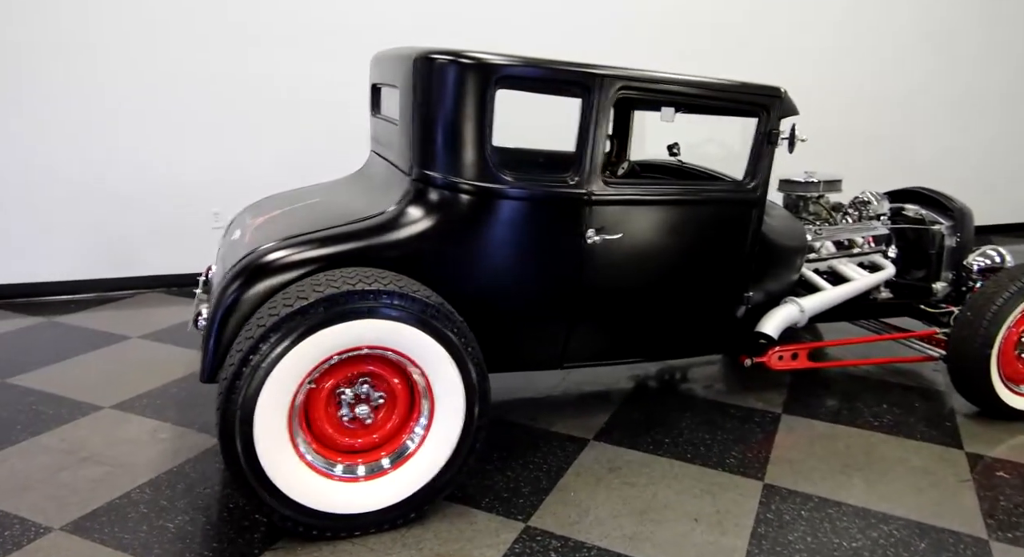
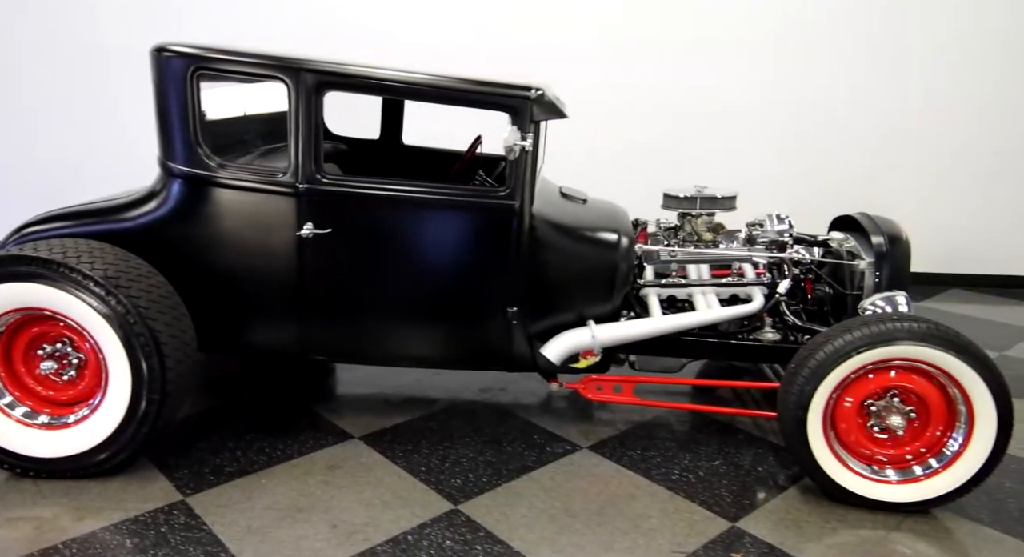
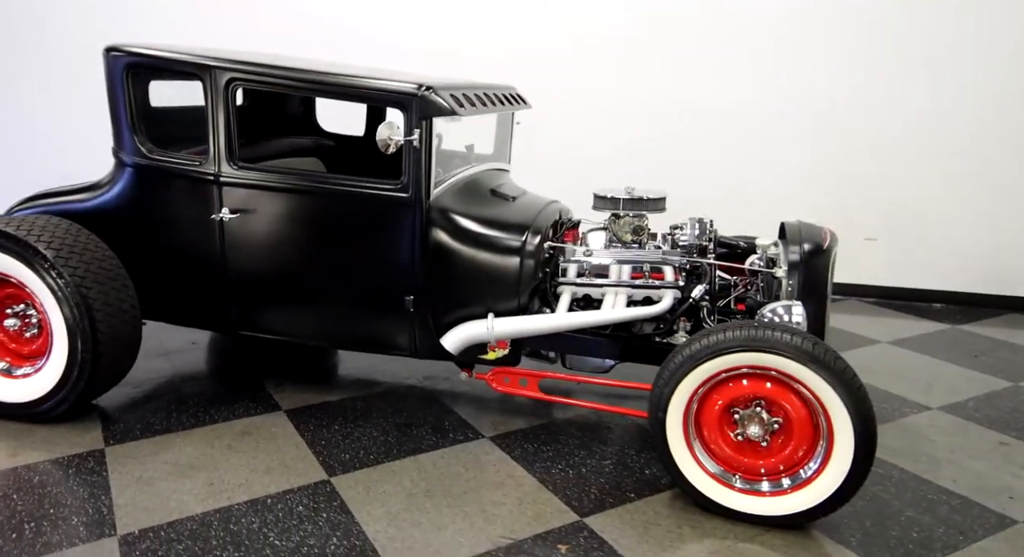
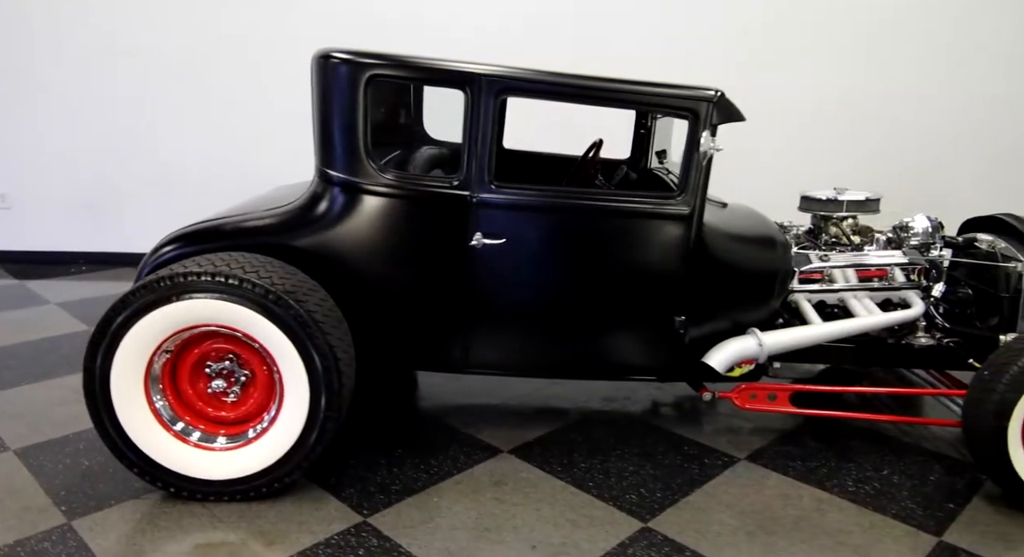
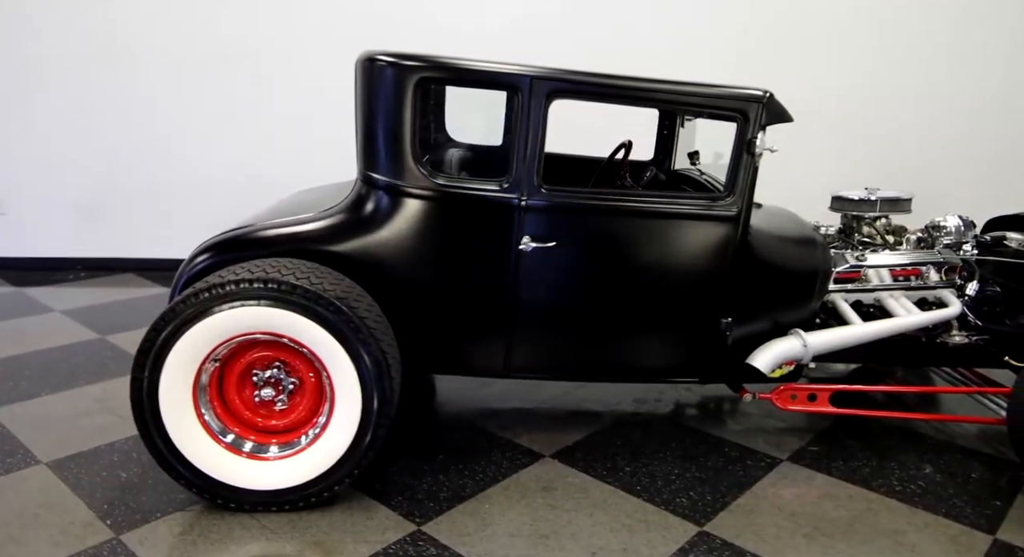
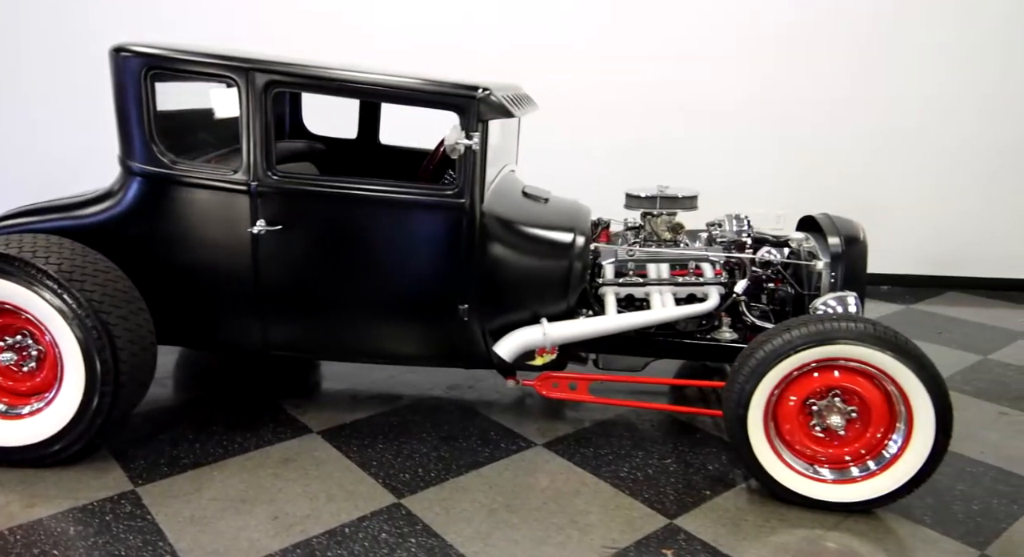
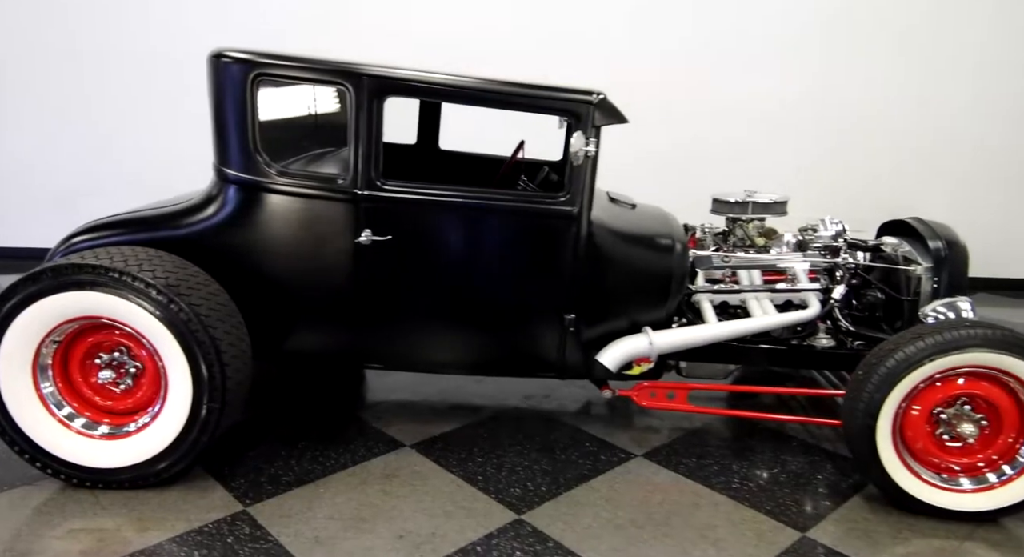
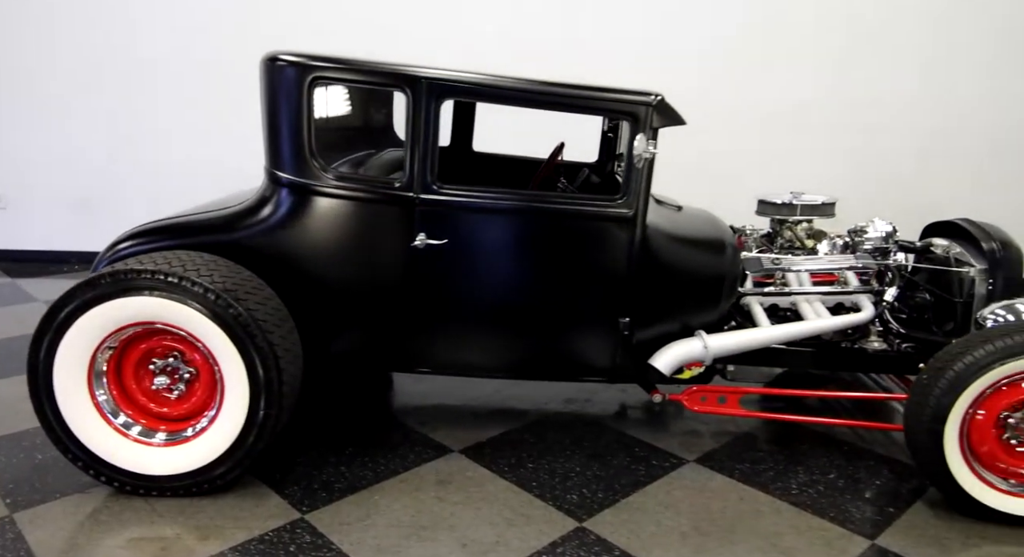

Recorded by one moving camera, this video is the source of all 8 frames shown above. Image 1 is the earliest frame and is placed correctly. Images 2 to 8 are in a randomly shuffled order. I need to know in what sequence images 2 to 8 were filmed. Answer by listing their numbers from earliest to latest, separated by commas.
5, 4, 8, 7, 2, 6, 3
